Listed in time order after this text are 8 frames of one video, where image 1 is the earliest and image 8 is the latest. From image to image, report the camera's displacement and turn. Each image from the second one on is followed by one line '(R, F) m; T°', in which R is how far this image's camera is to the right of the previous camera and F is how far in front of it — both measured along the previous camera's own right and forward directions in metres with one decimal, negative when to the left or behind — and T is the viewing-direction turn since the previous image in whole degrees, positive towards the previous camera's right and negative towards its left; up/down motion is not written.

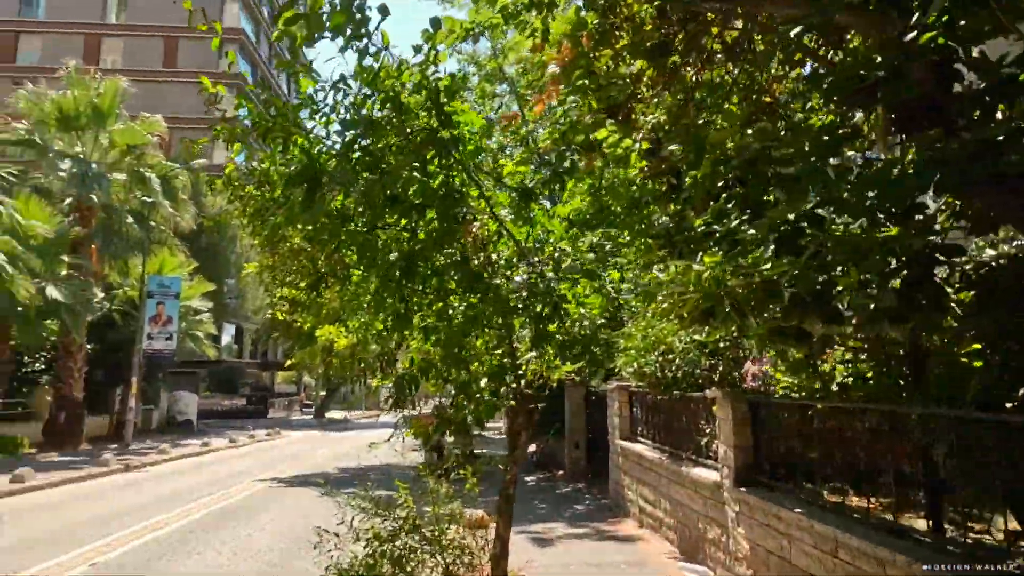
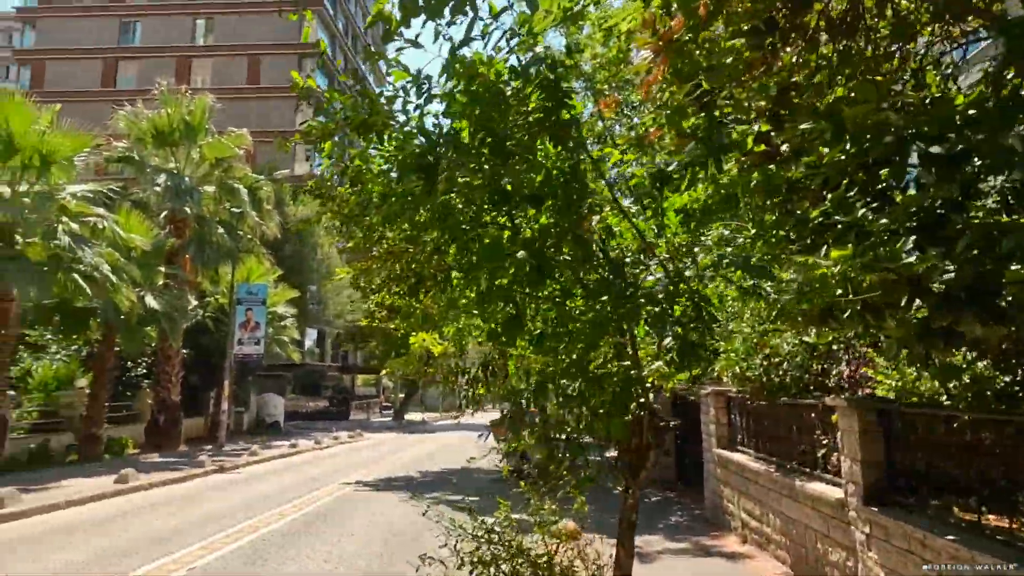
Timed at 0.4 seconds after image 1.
(-0.2, +0.3) m; -6°
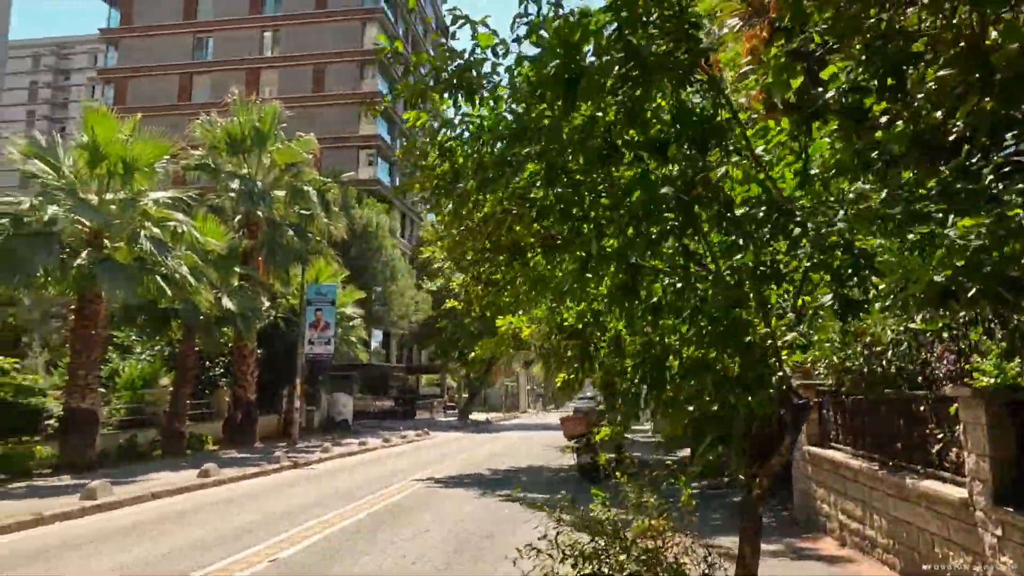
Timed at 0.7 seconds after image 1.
(-0.2, +0.2) m; -5°
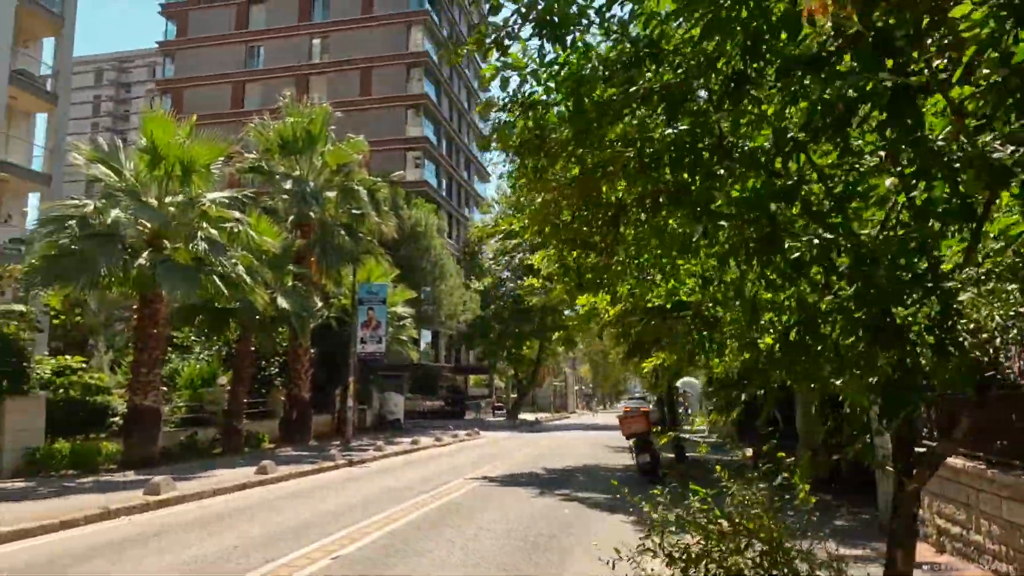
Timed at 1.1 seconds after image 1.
(-0.2, +0.3) m; -4°
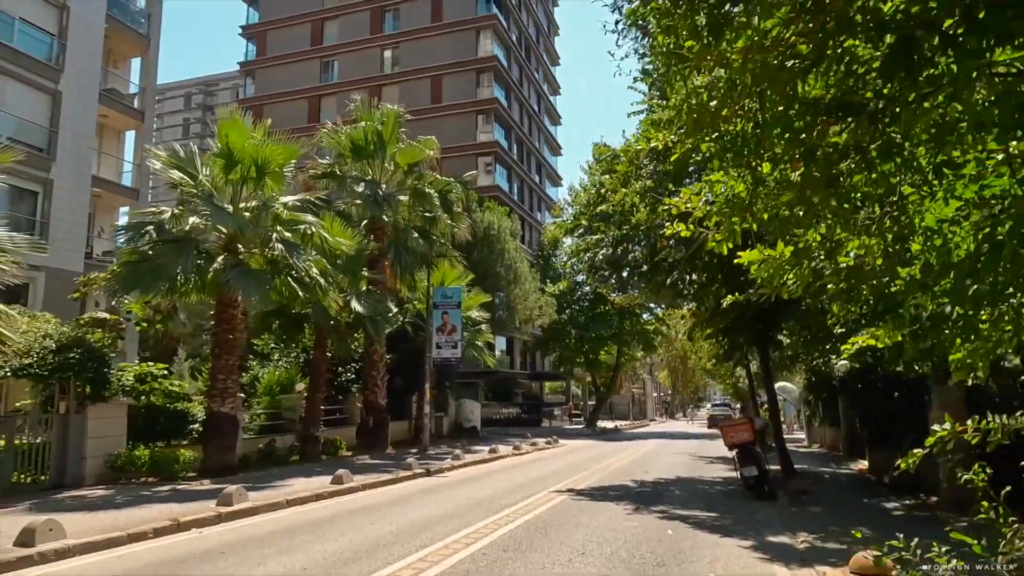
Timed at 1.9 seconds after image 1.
(-0.2, +1.0) m; -6°
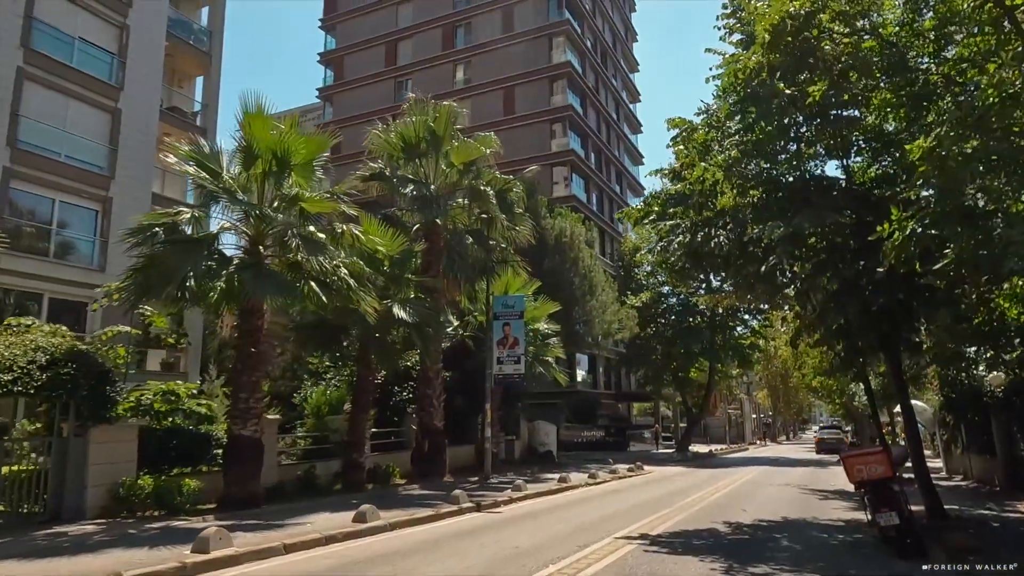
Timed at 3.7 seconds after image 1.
(+0.6, +2.4) m; -8°
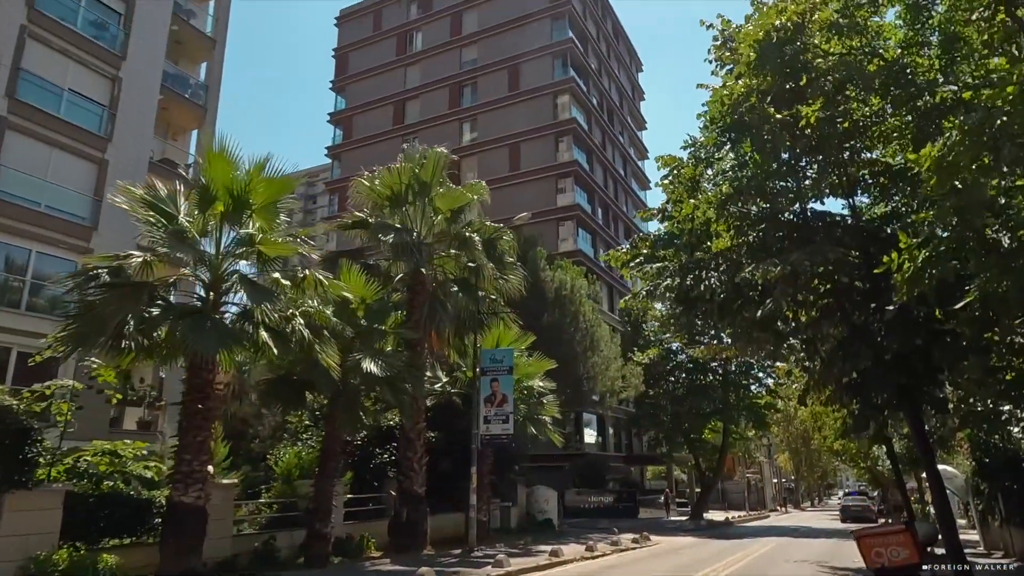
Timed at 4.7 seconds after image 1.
(+0.8, +1.2) m; -1°
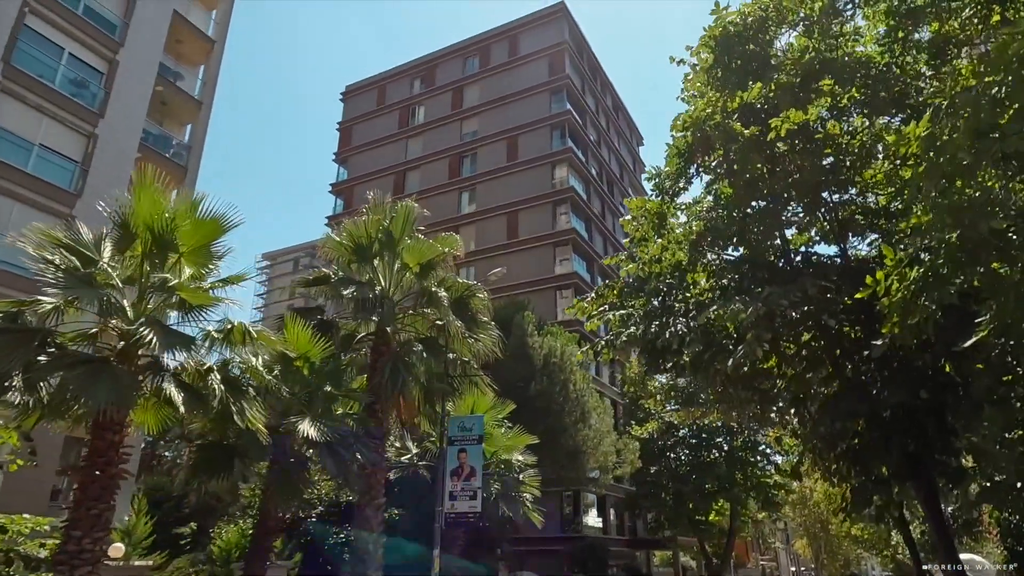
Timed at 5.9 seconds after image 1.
(+1.0, +1.4) m; -1°
